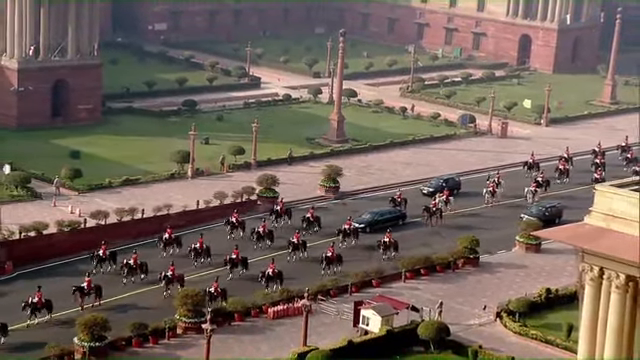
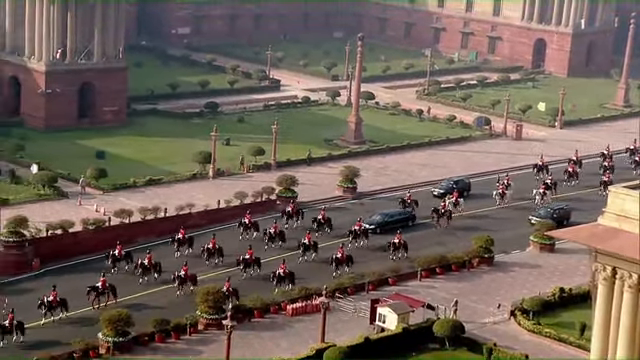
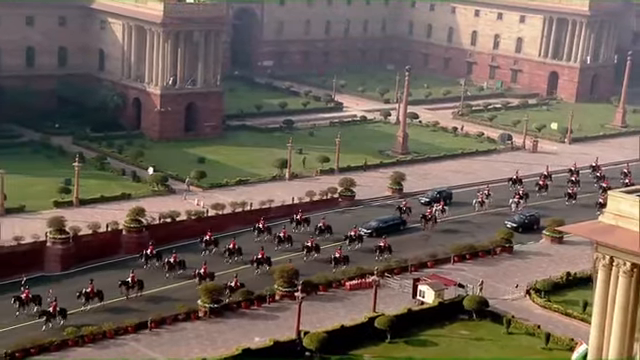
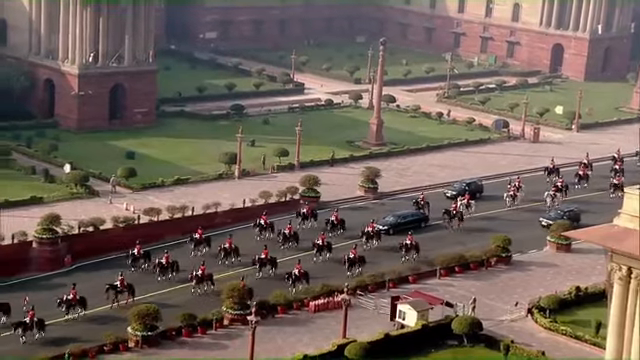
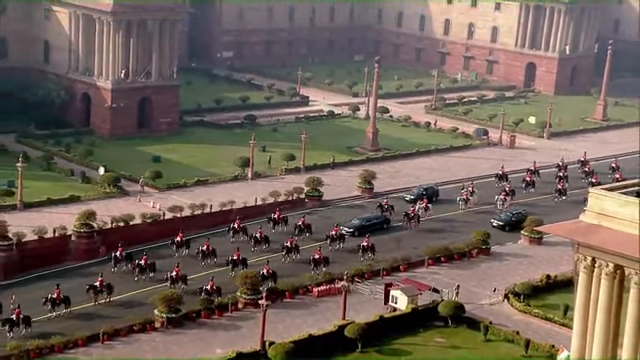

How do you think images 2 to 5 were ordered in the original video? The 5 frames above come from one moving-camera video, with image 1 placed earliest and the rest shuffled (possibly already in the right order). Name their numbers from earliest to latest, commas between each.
2, 4, 5, 3
